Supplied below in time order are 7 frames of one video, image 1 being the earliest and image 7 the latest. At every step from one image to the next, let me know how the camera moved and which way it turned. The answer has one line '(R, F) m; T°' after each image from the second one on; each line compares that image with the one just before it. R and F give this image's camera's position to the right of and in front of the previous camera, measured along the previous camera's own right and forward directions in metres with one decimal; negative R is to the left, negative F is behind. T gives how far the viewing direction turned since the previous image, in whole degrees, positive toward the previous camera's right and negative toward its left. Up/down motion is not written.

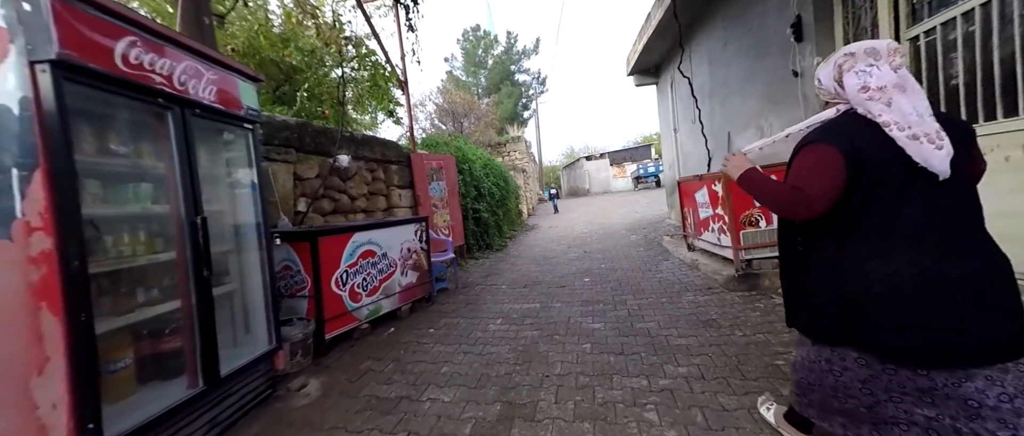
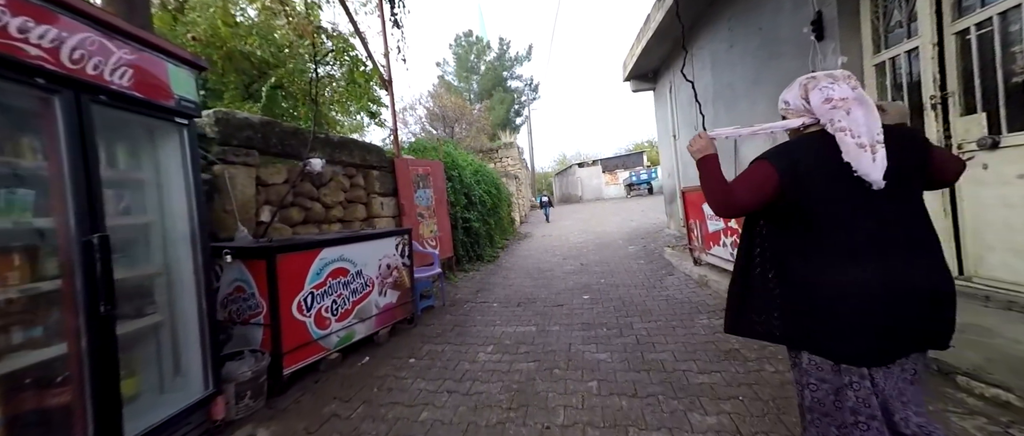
(0.0, +0.4) m; +1°
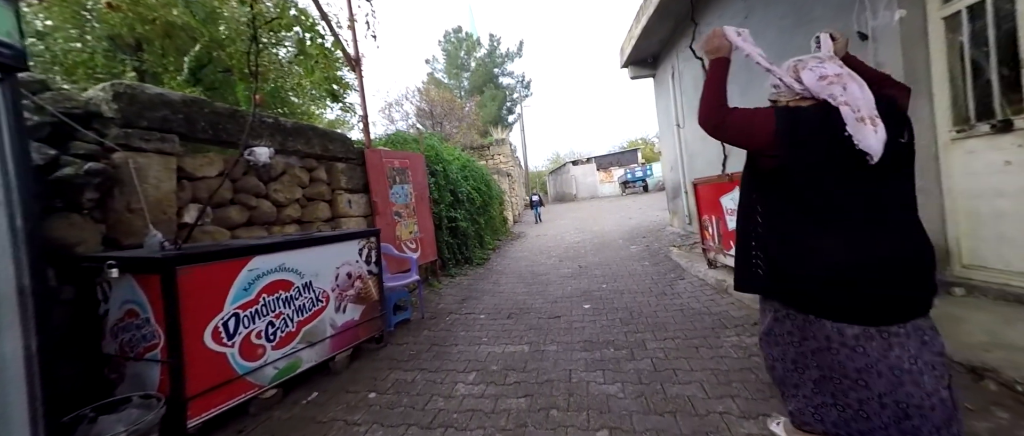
(+0.1, +0.6) m; +1°
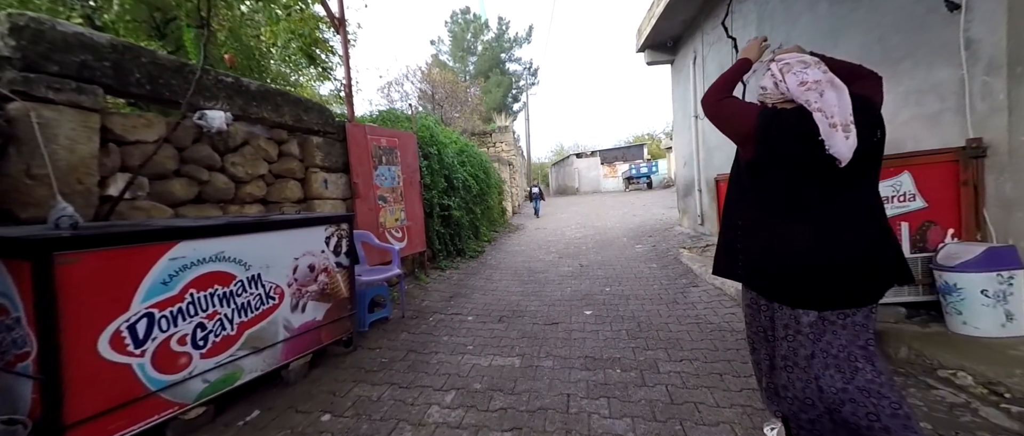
(0.0, +0.5) m; 0°
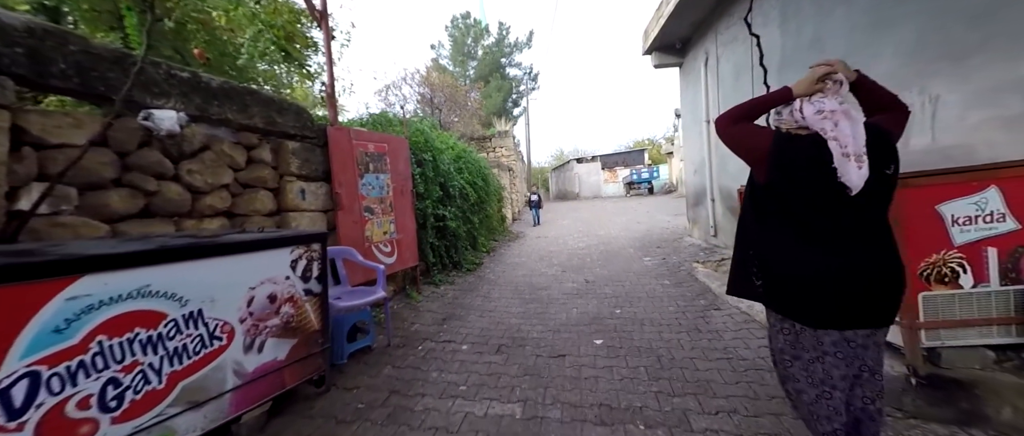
(0.0, +0.4) m; 0°
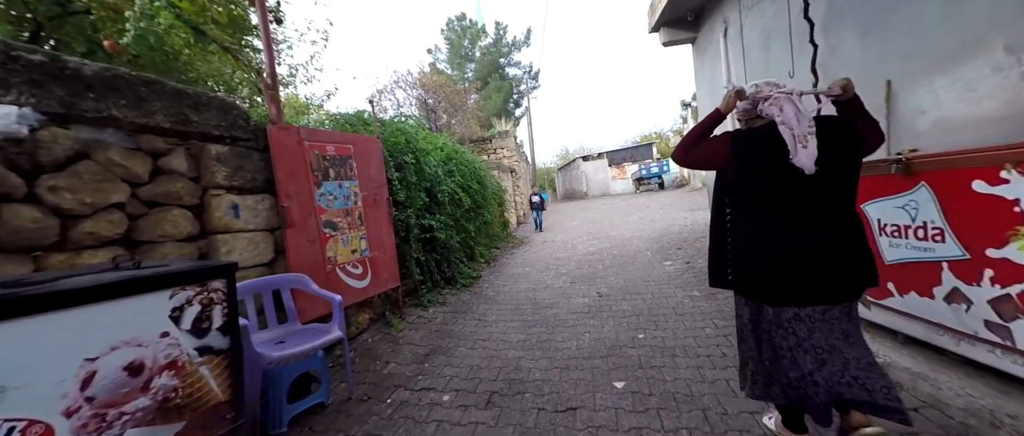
(+0.2, +0.7) m; -2°
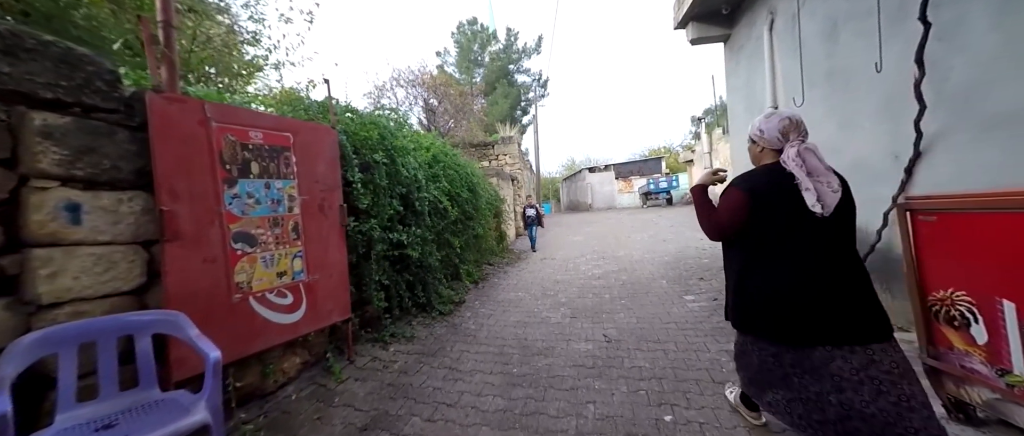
(+0.1, +0.8) m; -1°
